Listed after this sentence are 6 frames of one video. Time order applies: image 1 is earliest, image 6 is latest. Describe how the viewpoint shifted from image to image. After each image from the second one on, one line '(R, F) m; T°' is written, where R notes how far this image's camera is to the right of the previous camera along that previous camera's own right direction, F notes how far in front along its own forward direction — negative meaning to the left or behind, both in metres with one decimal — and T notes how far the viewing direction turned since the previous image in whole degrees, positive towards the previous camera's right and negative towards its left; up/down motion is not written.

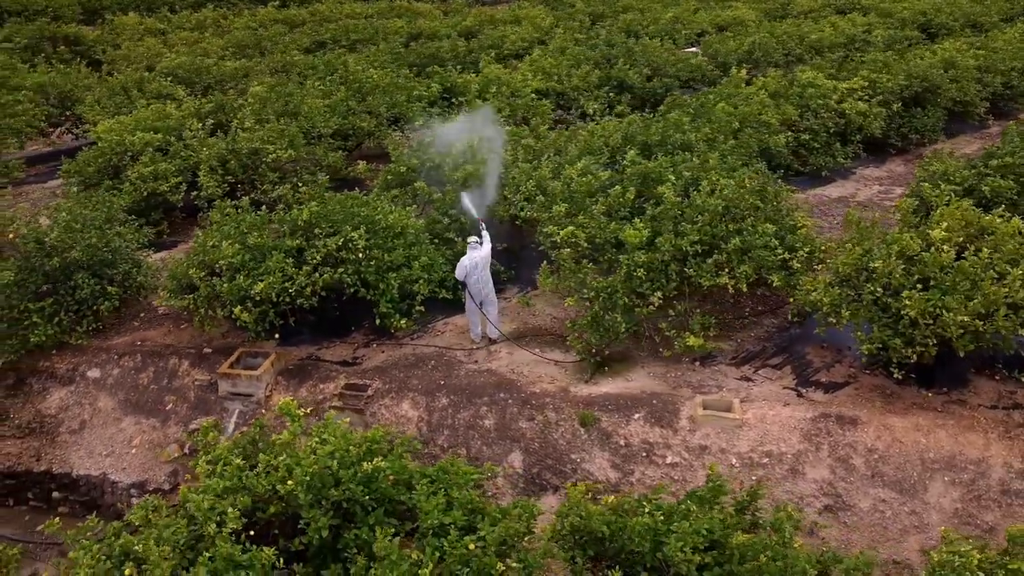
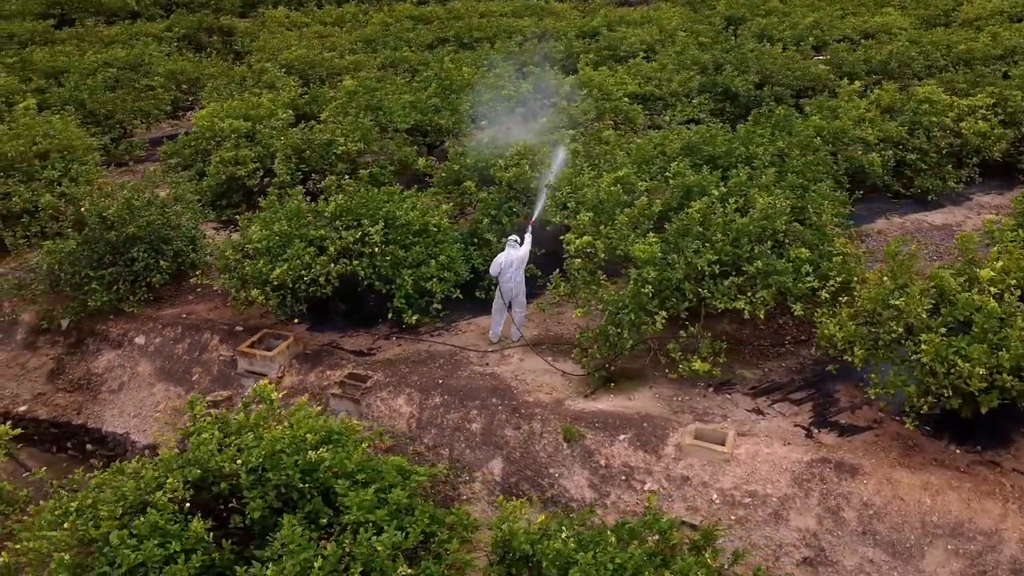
(+1.5, +0.2) m; -11°
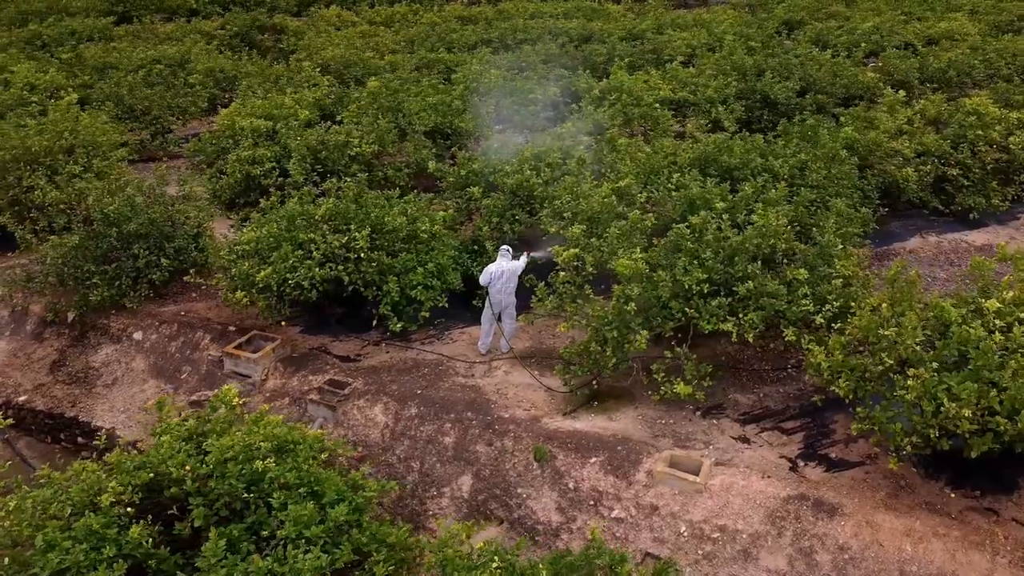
(+0.8, +0.3) m; -4°
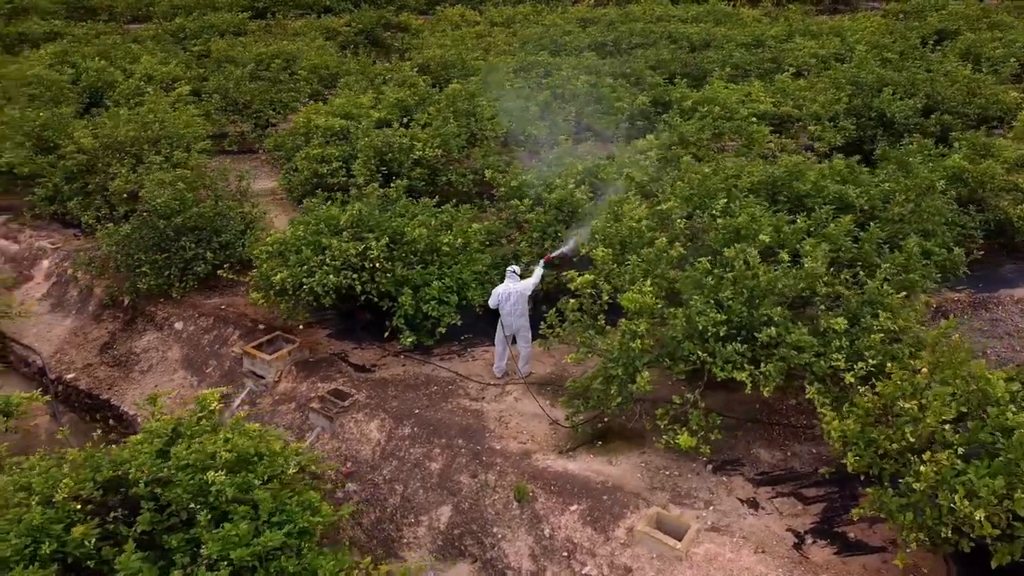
(+1.2, +0.6) m; -10°
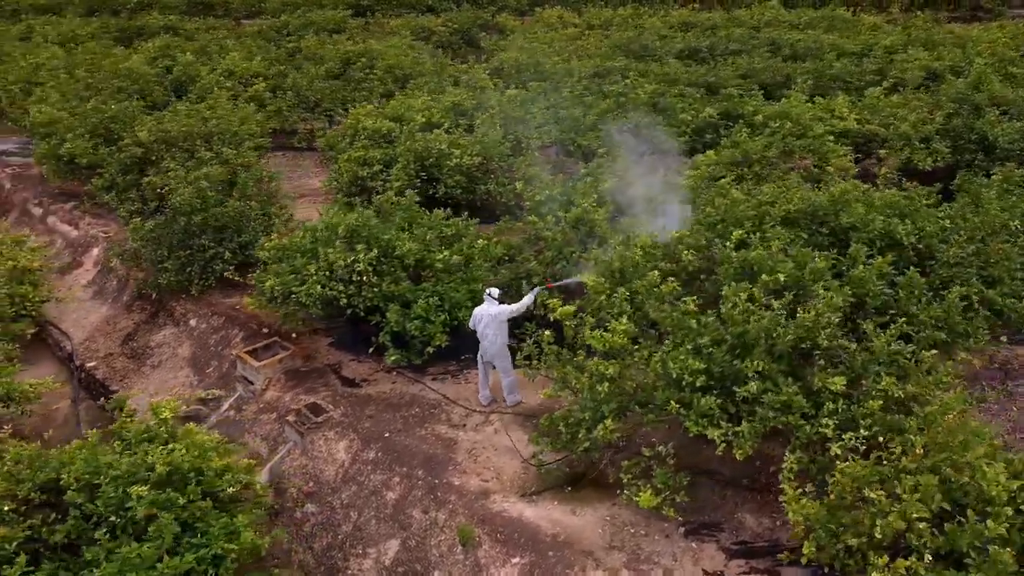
(+1.2, +0.6) m; -8°
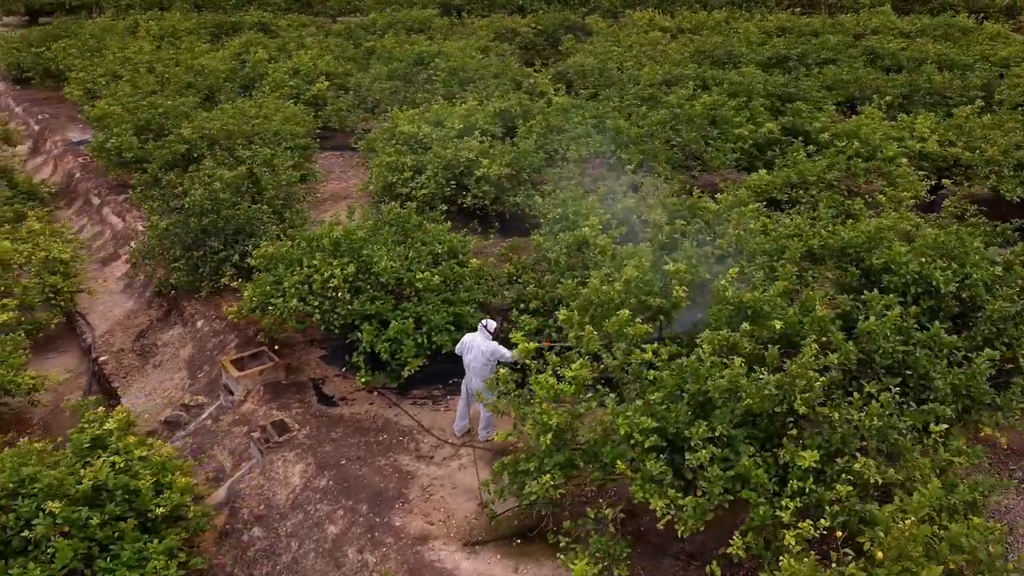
(+1.2, +0.6) m; -8°
